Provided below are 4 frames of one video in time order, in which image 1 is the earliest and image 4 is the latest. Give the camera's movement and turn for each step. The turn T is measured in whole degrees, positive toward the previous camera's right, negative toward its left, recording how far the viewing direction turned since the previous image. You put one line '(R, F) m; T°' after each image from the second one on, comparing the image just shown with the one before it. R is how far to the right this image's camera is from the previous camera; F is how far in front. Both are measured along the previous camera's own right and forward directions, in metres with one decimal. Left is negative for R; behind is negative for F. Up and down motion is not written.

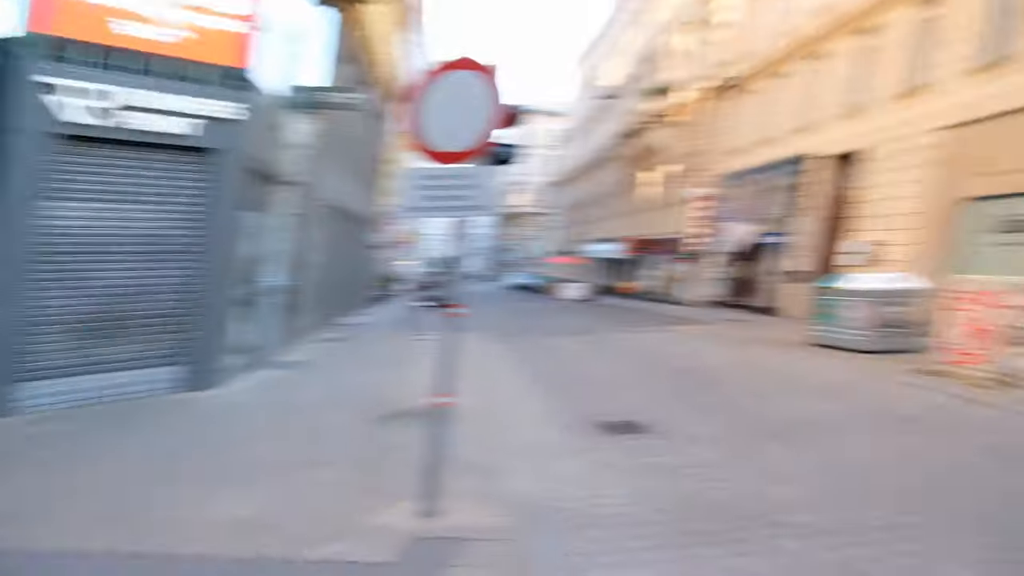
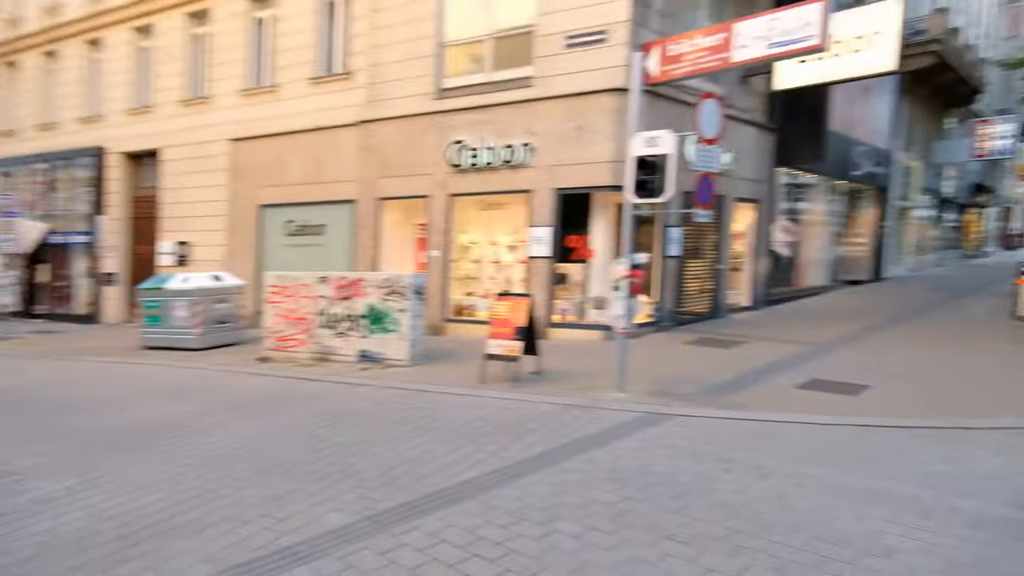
(-0.5, +0.2) m; +13°
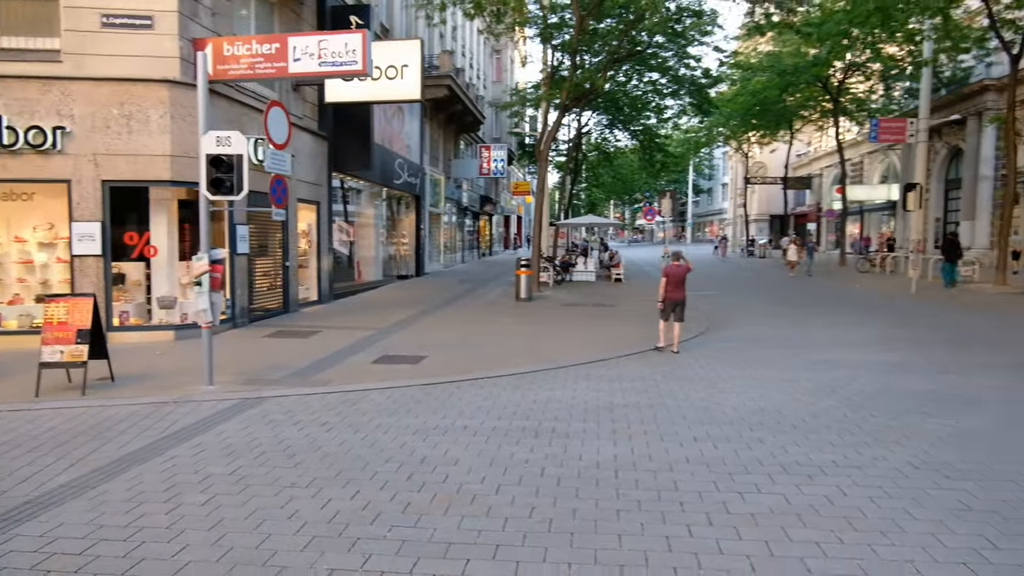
(-0.6, -0.7) m; +37°
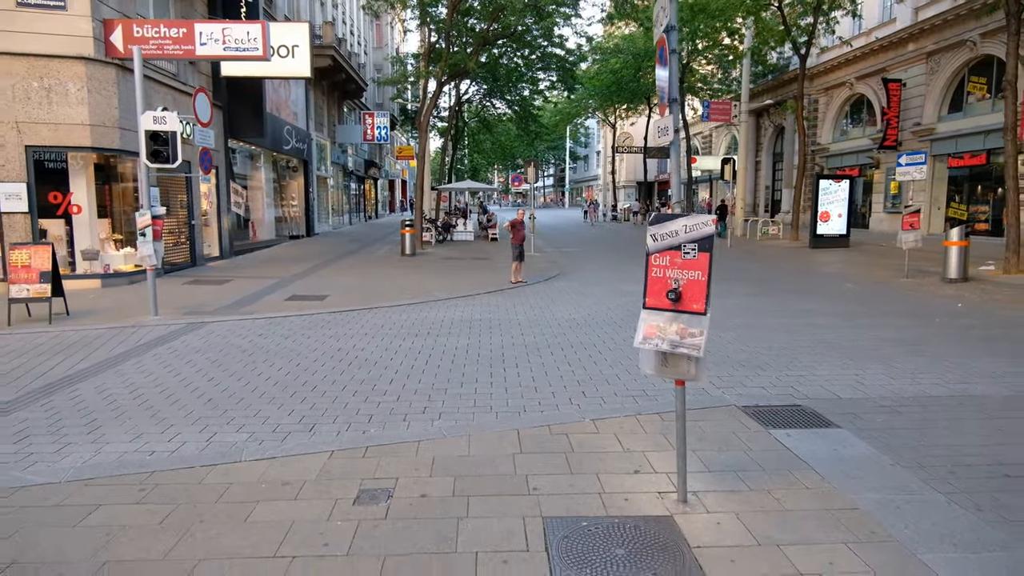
(0.0, -2.8) m; +10°
